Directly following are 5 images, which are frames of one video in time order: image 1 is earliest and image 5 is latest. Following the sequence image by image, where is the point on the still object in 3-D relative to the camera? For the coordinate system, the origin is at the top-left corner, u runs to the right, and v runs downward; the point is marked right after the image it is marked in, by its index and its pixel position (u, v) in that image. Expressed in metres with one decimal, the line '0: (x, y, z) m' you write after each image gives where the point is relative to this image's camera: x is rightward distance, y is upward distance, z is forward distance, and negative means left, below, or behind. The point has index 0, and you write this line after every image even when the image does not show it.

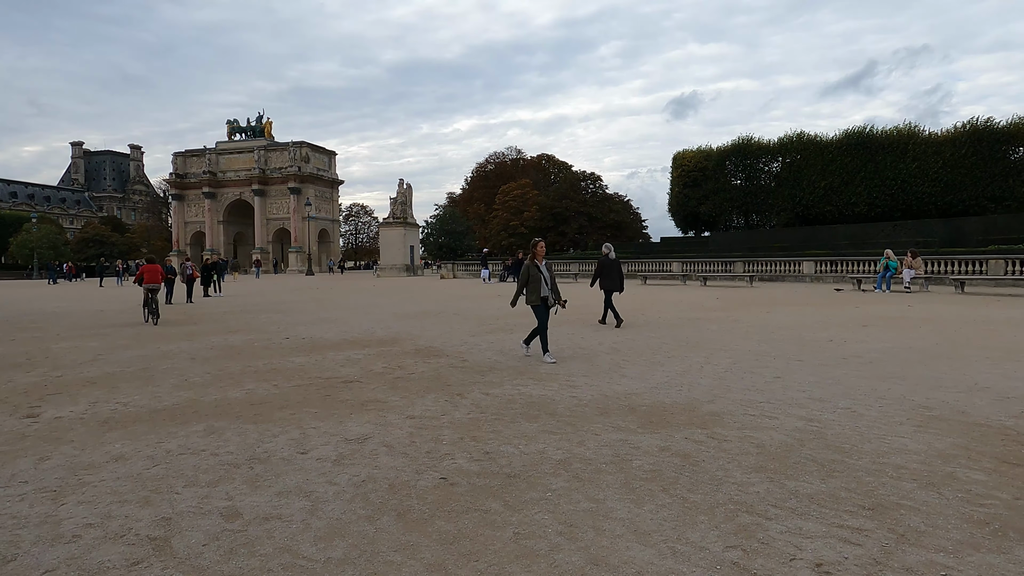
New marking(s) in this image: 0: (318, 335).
0: (-3.6, -0.9, +12.2) m
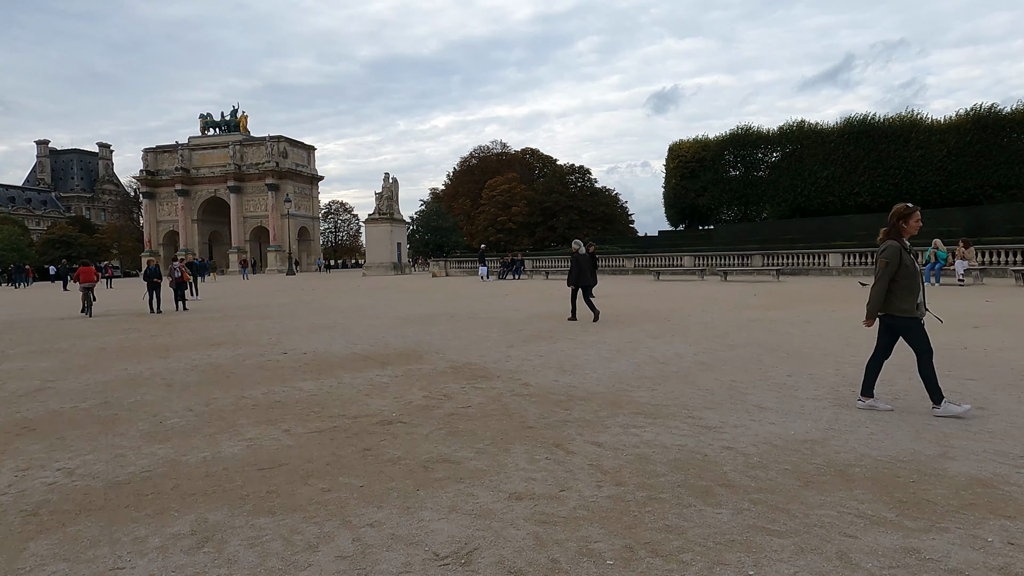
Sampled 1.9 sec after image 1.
0: (-2.9, -0.9, +10.2) m
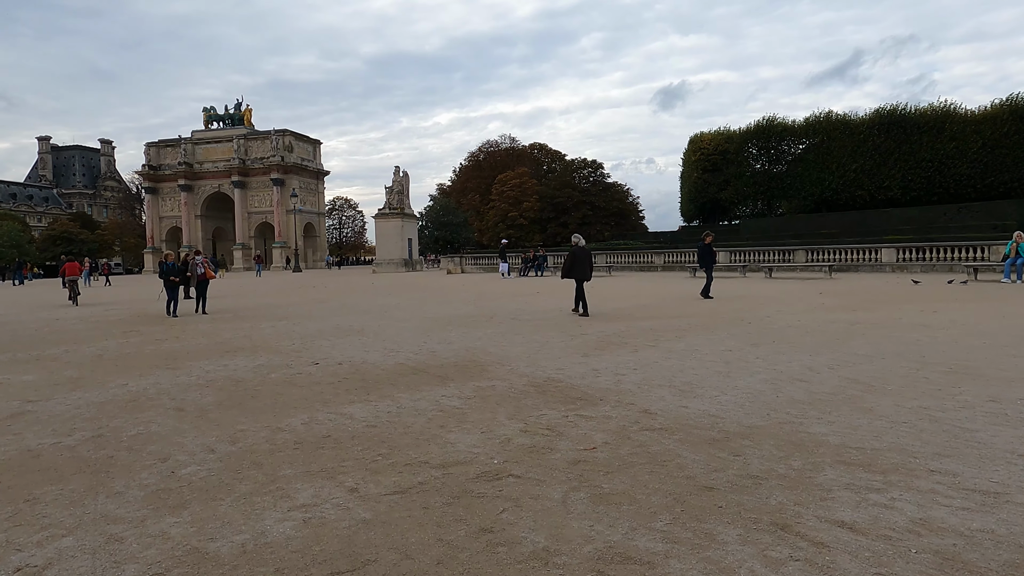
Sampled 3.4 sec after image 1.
0: (-2.0, -0.9, +8.6) m
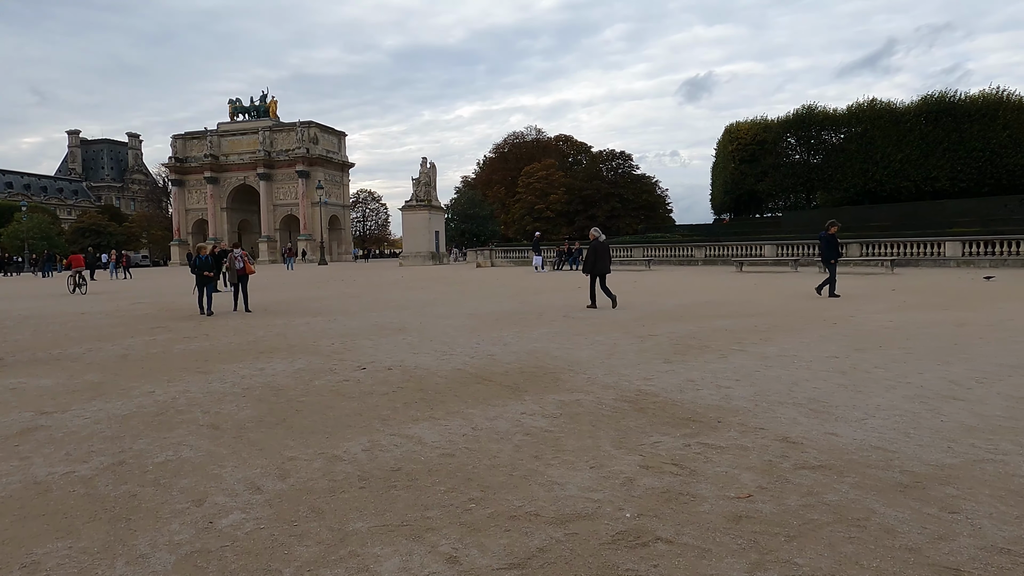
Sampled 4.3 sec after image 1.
0: (-1.2, -0.8, +7.6) m
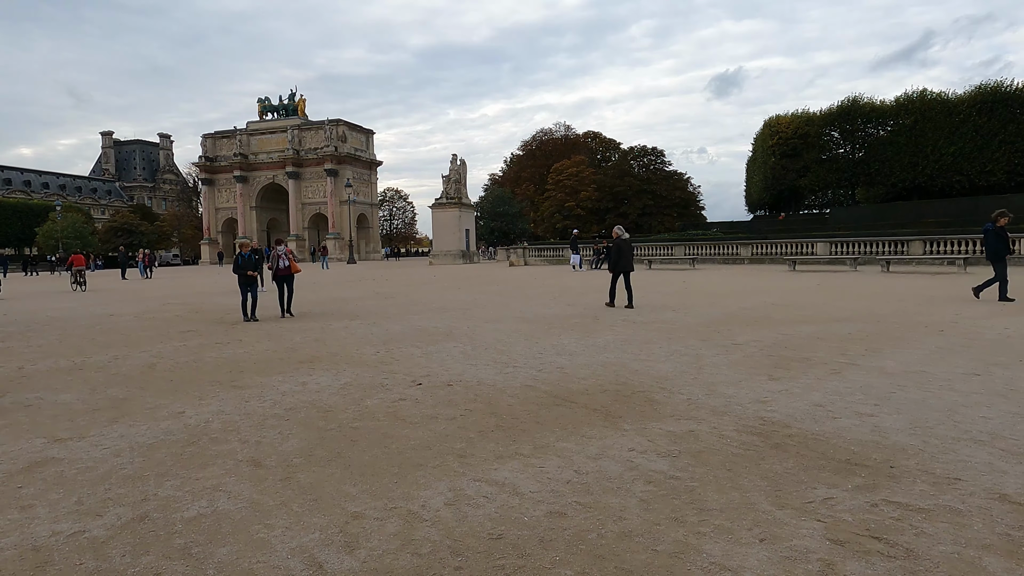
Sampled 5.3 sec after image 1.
0: (-0.4, -0.9, +6.7) m
